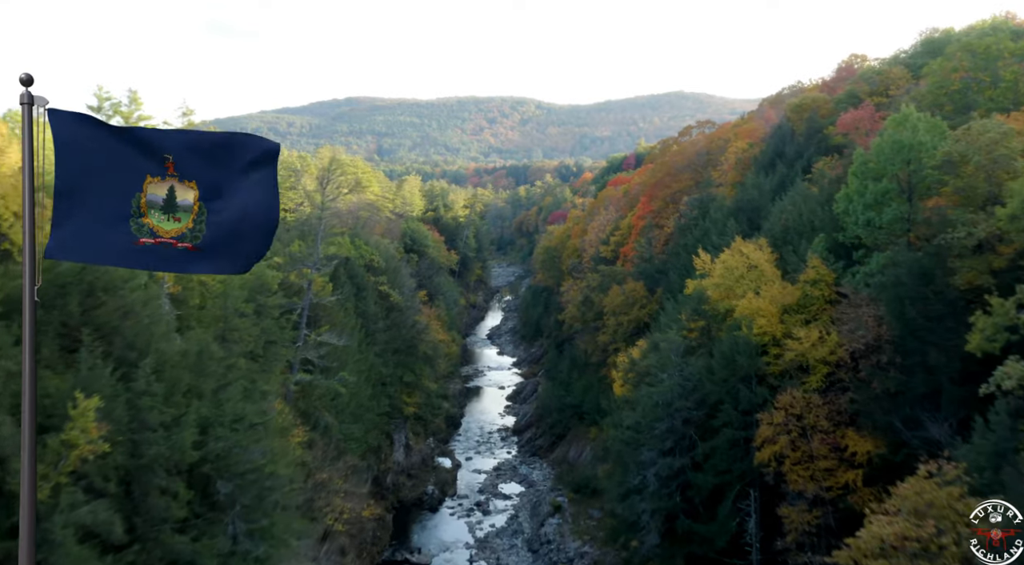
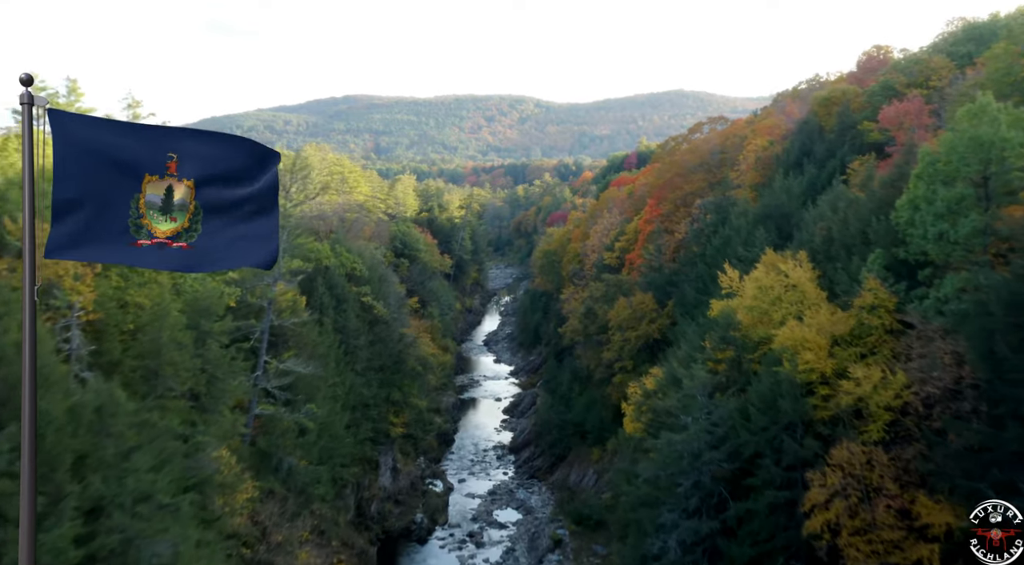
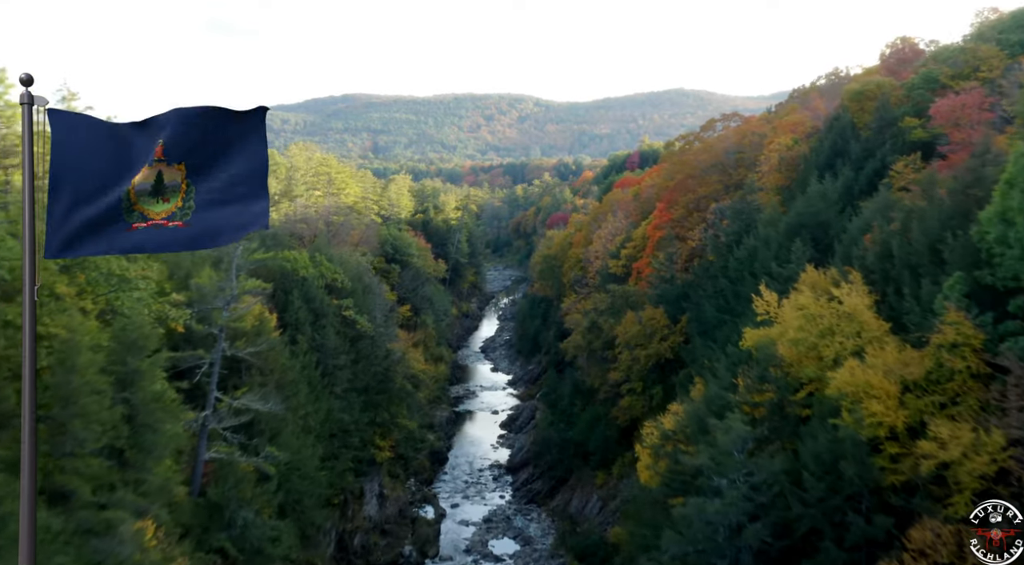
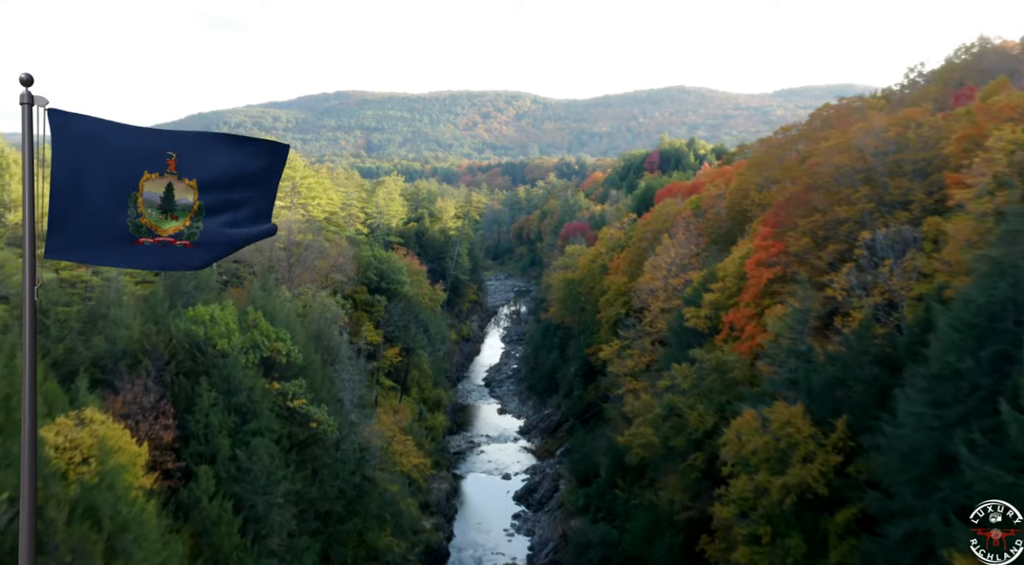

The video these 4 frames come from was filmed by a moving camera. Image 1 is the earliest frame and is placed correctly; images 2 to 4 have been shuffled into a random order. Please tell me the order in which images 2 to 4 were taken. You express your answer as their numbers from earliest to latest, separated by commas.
2, 3, 4
